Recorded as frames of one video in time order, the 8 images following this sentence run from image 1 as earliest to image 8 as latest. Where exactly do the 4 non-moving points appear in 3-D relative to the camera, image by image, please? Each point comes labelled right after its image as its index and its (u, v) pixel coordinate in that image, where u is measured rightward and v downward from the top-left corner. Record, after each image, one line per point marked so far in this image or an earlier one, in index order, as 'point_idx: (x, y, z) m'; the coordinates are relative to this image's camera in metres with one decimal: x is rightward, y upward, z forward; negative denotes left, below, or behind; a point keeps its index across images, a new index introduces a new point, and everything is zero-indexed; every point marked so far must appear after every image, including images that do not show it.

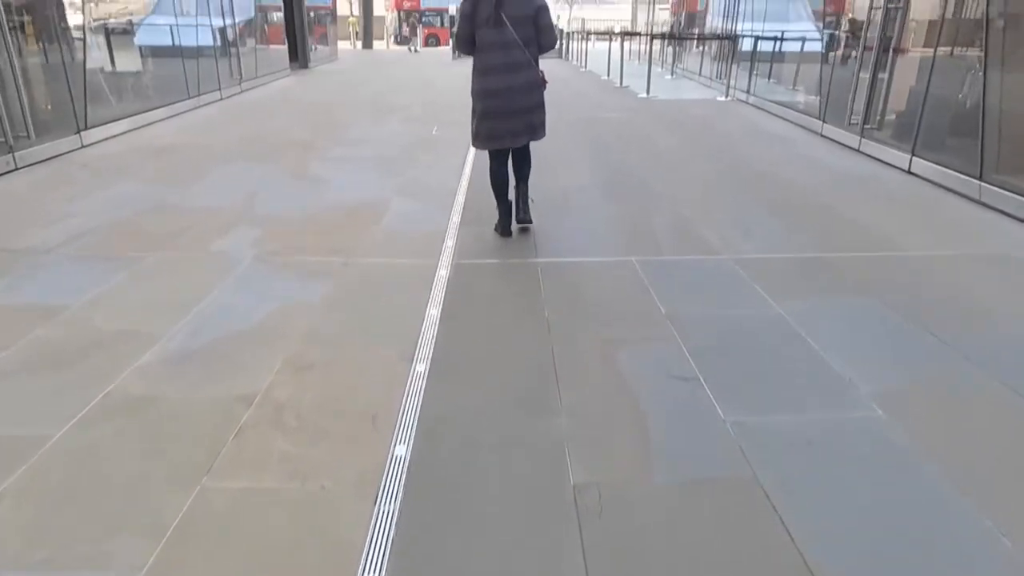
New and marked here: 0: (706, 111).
0: (+2.8, +2.5, +9.6) m
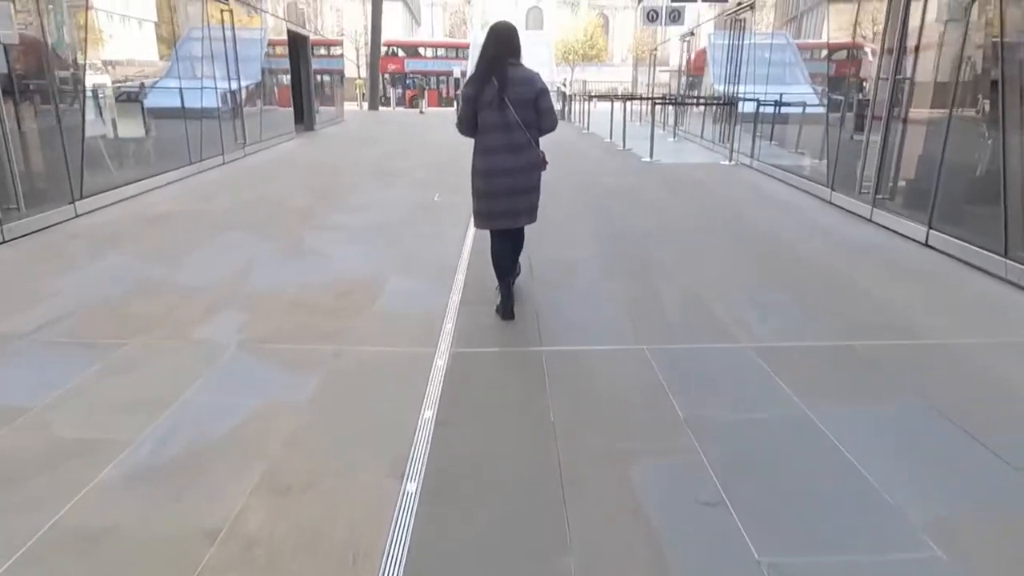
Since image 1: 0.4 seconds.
0: (+2.8, +1.6, +9.5) m
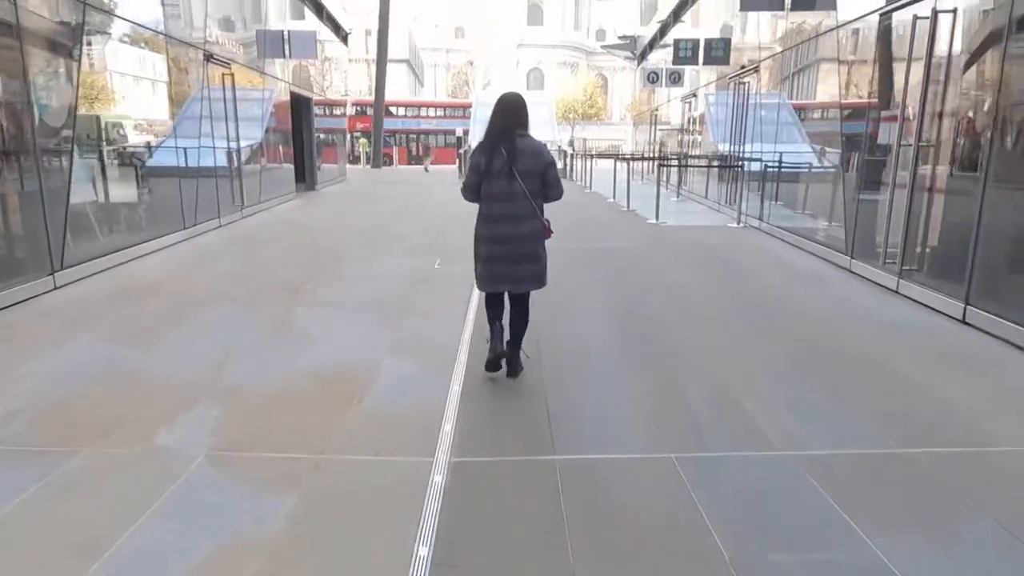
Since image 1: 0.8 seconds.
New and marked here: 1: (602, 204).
0: (+2.9, +0.7, +9.2) m
1: (+1.9, +1.8, +14.0) m
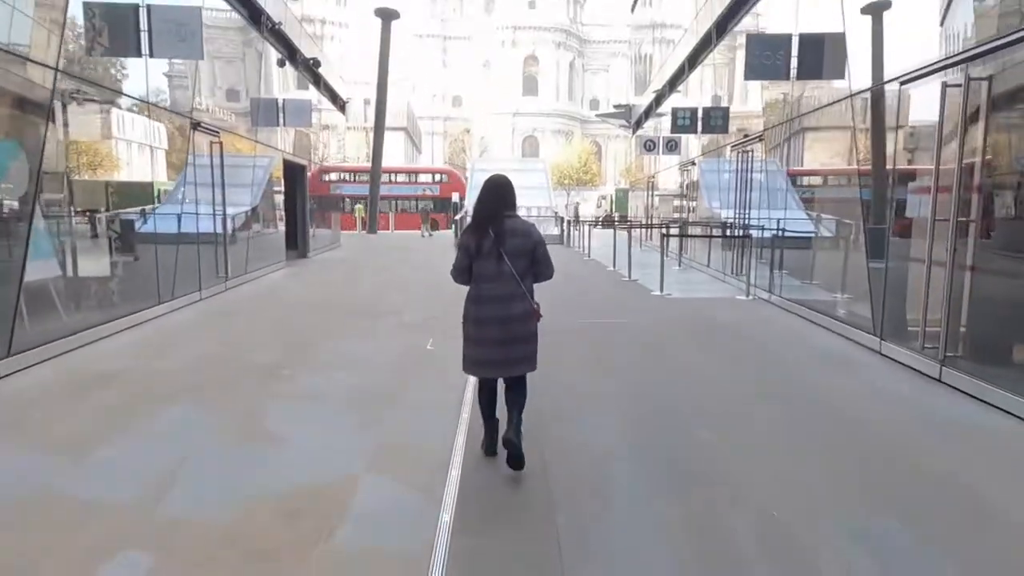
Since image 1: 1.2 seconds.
0: (+2.9, -0.3, +8.7) m
1: (+1.9, +0.3, +13.6) m
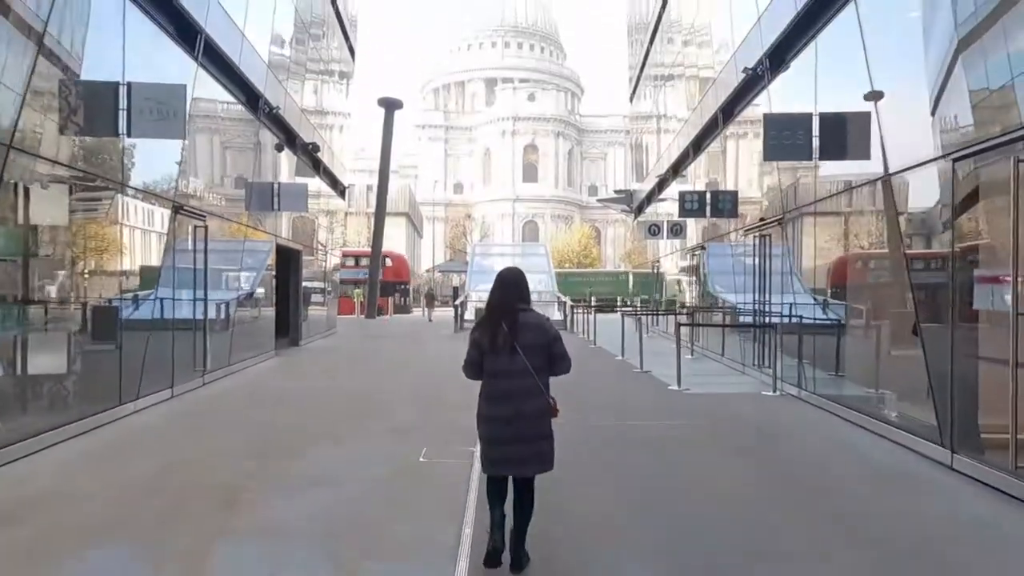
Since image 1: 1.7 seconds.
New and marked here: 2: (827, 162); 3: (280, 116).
0: (+2.9, -1.5, +7.9) m
1: (+1.9, -1.4, +12.8) m
2: (+4.0, +1.6, +8.4) m
3: (-5.1, +3.8, +14.4) m
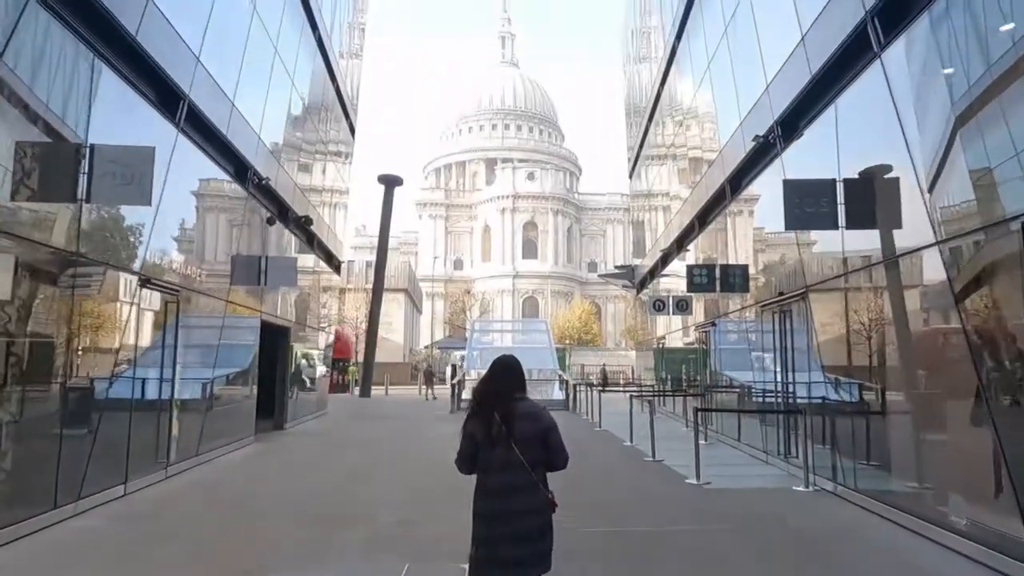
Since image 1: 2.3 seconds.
0: (+2.9, -2.3, +6.9) m
1: (+1.9, -2.8, +11.8) m
2: (+4.0, +0.7, +7.8) m
3: (-5.1, +2.1, +14.0) m
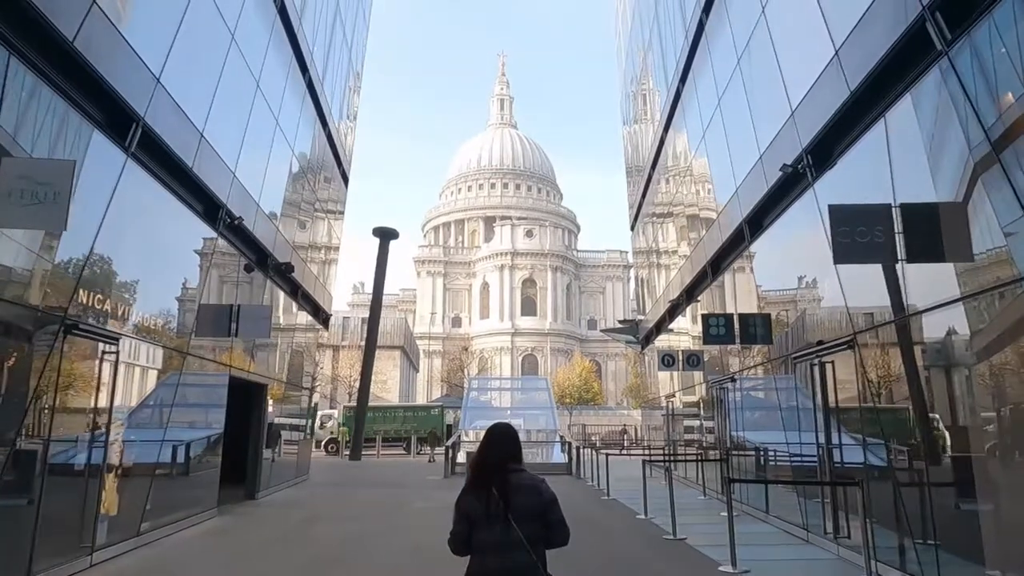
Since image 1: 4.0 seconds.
0: (+2.9, -2.7, +5.5) m
1: (+1.9, -3.6, +10.3) m
2: (+3.9, +0.2, +6.7) m
3: (-5.1, +1.1, +12.9) m
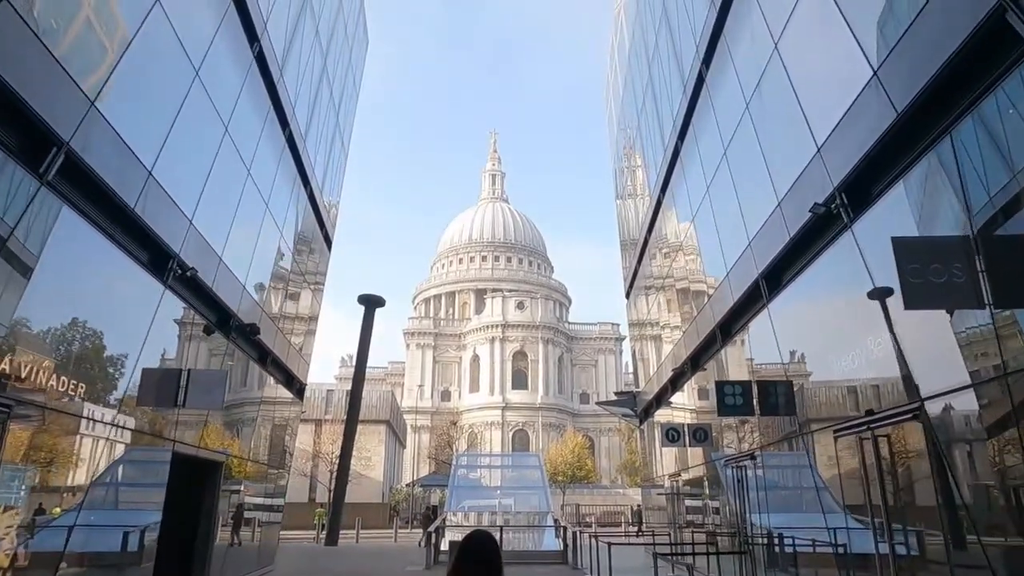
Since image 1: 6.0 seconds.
0: (+2.8, -3.0, +3.9) m
1: (+1.7, -4.4, +8.6) m
2: (+3.9, -0.2, +5.5) m
3: (-5.3, 0.0, +11.7) m
